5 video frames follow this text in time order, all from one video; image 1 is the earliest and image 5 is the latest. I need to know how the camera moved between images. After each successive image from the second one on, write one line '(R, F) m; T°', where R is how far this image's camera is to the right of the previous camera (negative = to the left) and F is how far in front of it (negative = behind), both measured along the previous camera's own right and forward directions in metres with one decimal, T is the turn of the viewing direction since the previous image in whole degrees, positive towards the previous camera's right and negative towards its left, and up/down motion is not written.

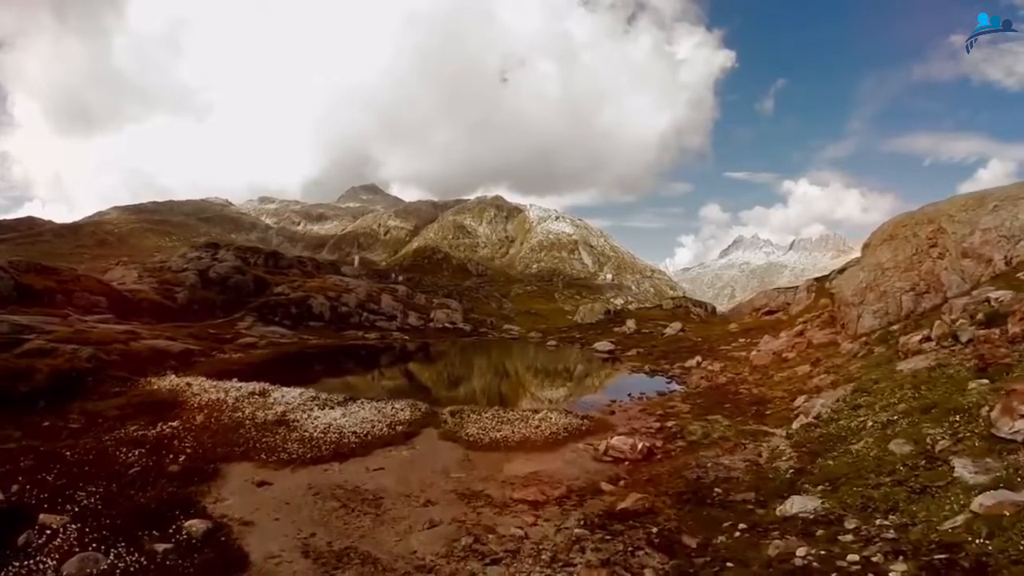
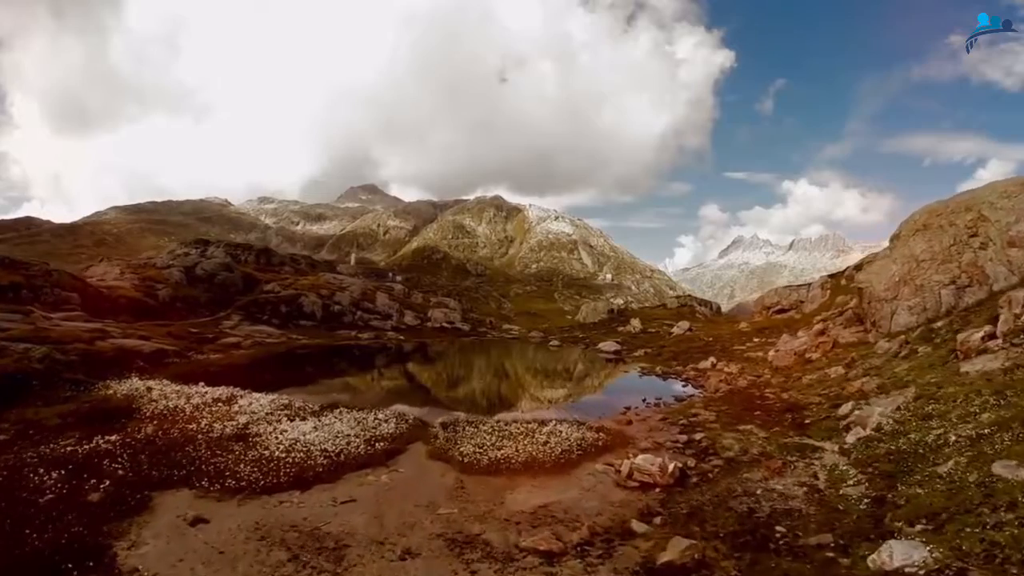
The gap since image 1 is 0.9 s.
(-0.2, +4.0) m; 0°
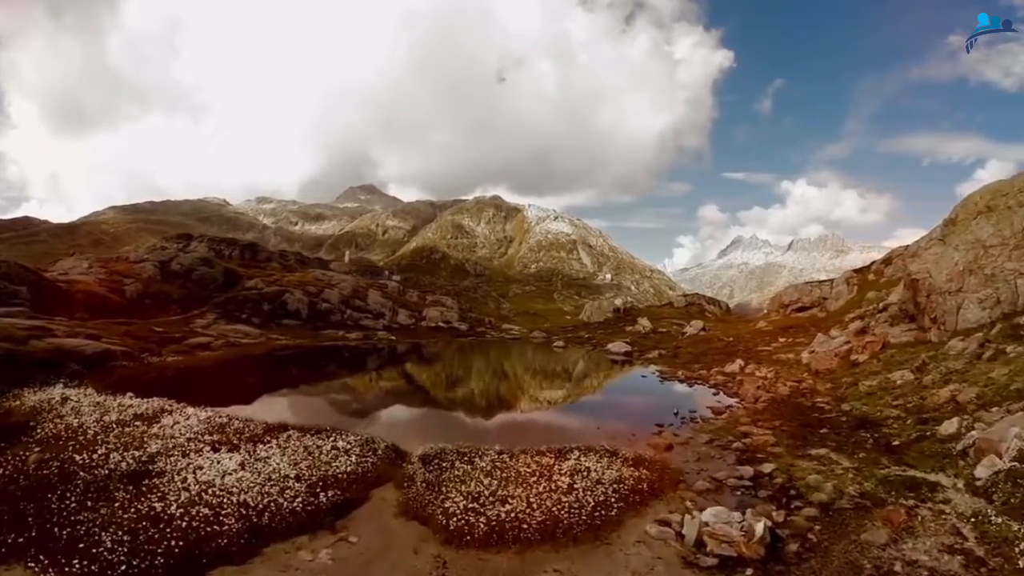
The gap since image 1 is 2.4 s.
(-0.3, +6.1) m; 0°
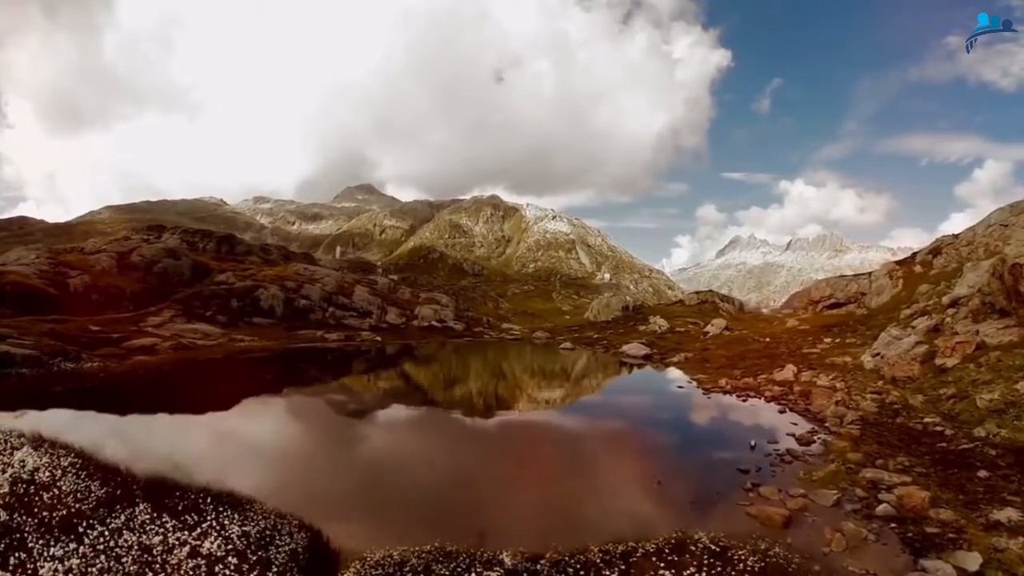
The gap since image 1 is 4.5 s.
(-0.4, +8.3) m; 0°
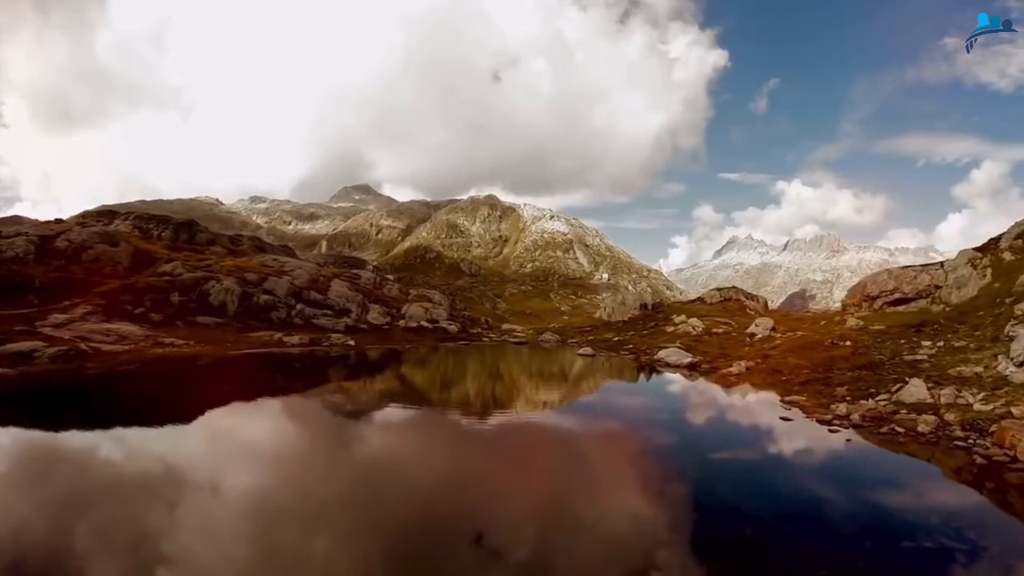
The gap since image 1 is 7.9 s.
(-0.7, +11.8) m; 0°
